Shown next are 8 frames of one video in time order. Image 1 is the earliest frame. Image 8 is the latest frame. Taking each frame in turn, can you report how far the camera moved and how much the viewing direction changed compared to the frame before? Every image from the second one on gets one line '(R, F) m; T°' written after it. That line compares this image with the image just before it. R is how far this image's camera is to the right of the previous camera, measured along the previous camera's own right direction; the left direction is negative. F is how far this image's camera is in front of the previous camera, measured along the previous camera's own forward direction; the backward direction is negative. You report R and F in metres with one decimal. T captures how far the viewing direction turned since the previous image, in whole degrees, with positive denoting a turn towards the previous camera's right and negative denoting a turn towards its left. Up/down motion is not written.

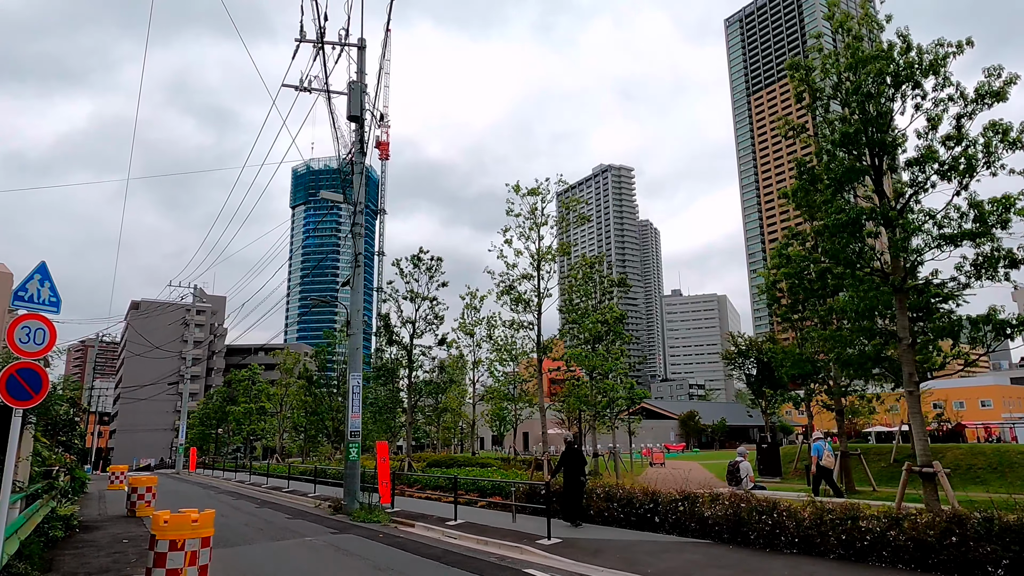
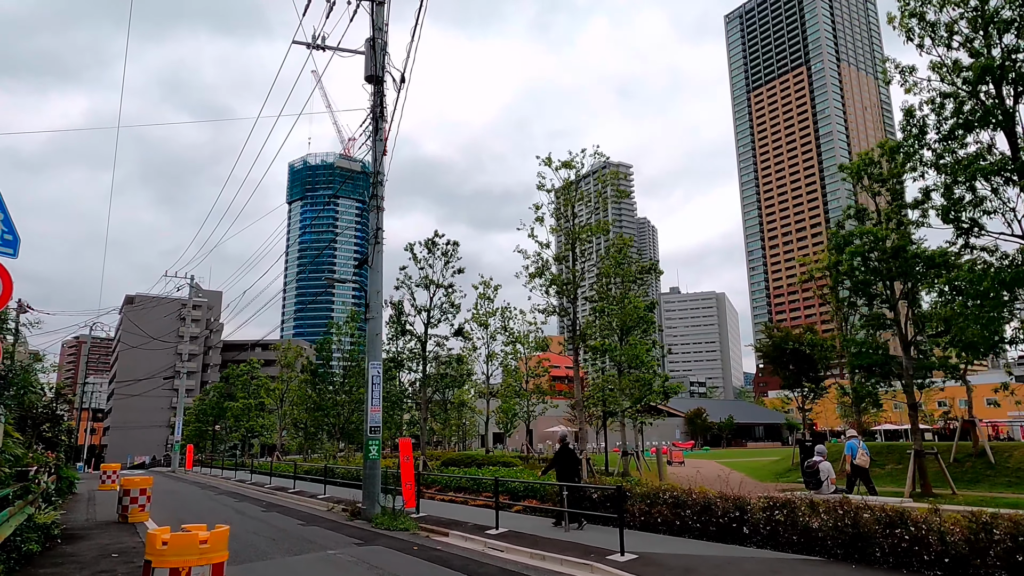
(-0.8, +1.5) m; 0°
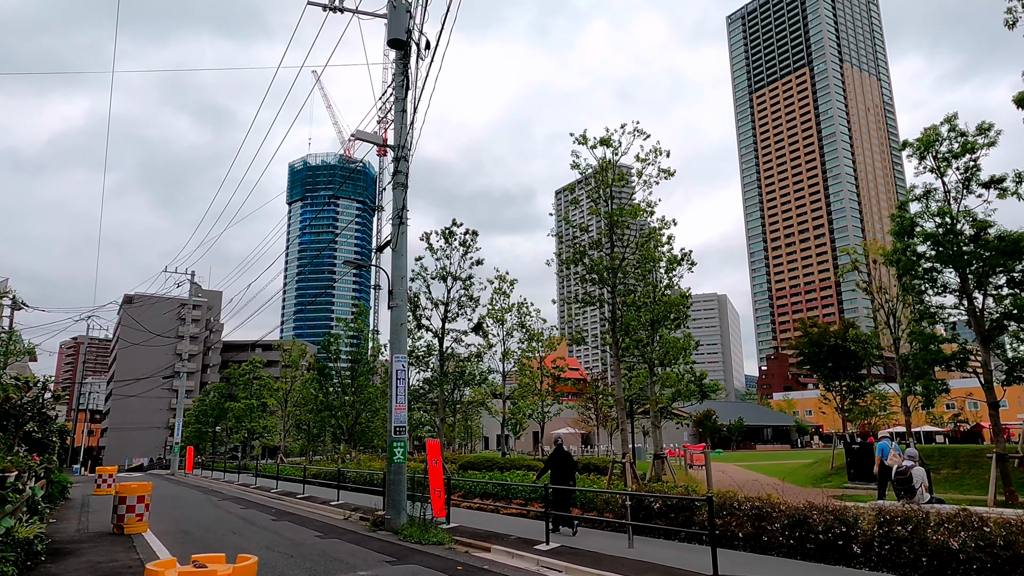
(-0.7, +1.2) m; 0°
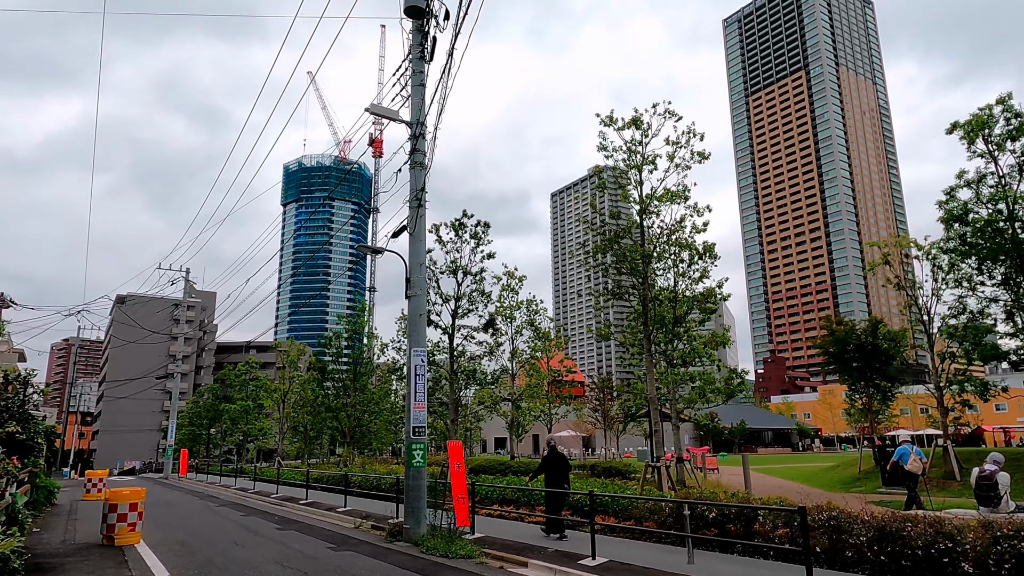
(-0.5, +0.9) m; 0°
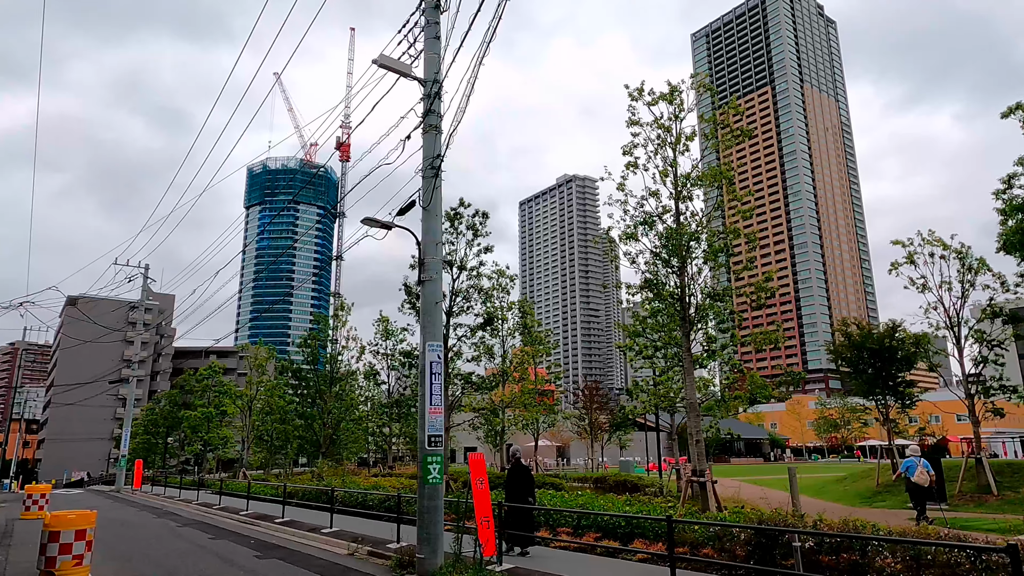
(-0.9, +1.6) m; +3°
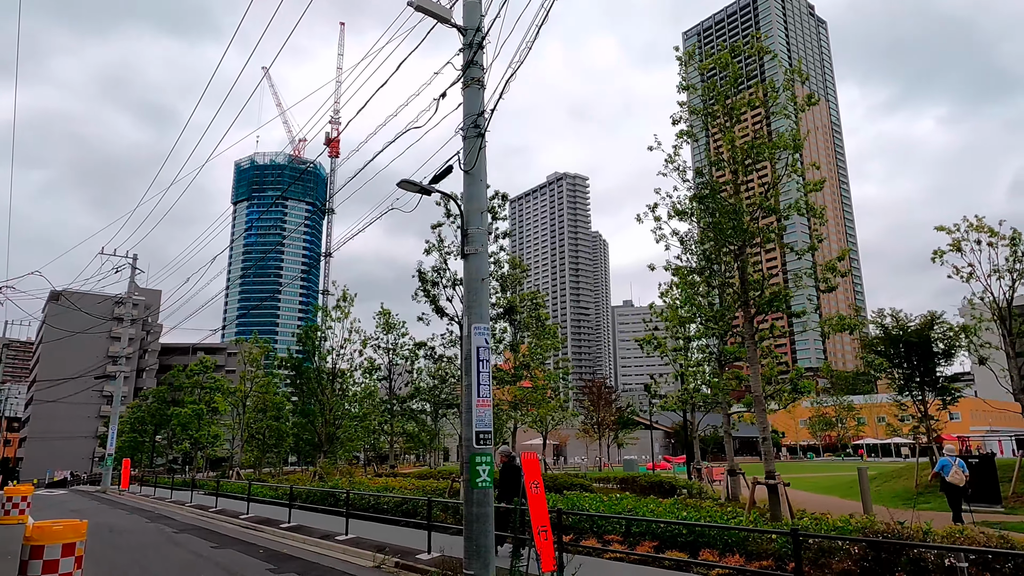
(-0.8, +1.1) m; +1°
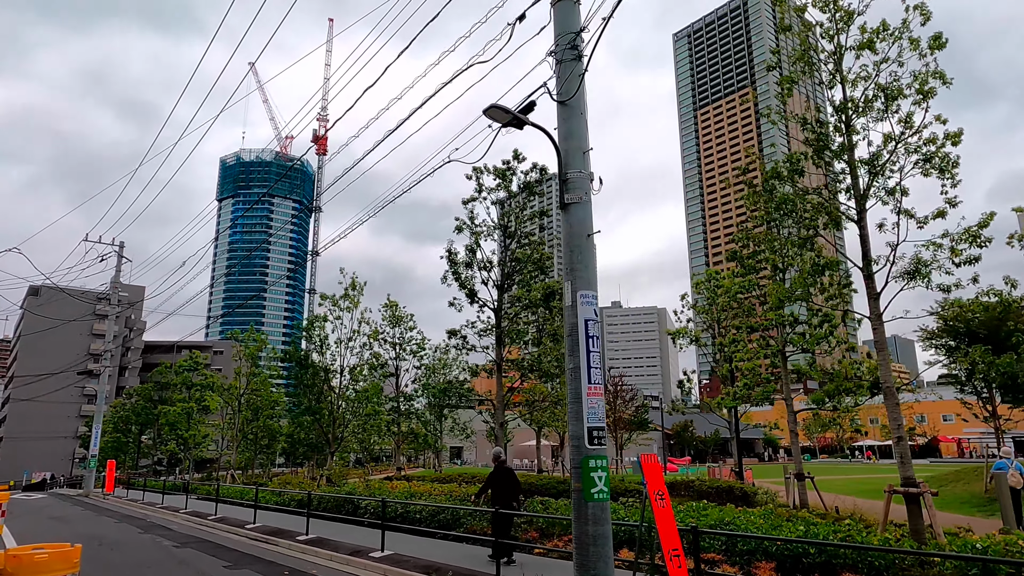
(-1.1, +1.6) m; +1°
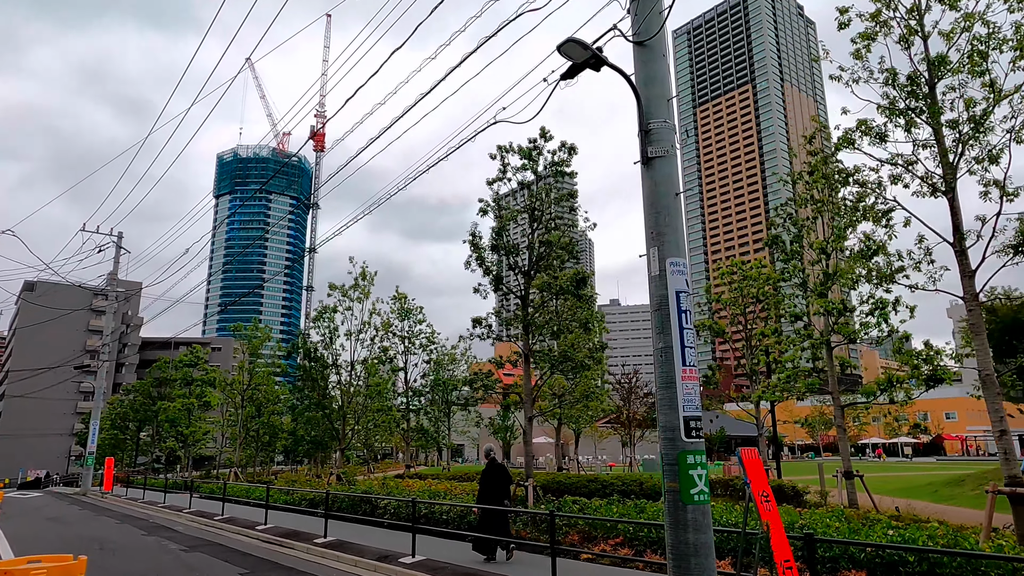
(-0.6, +0.8) m; 0°
